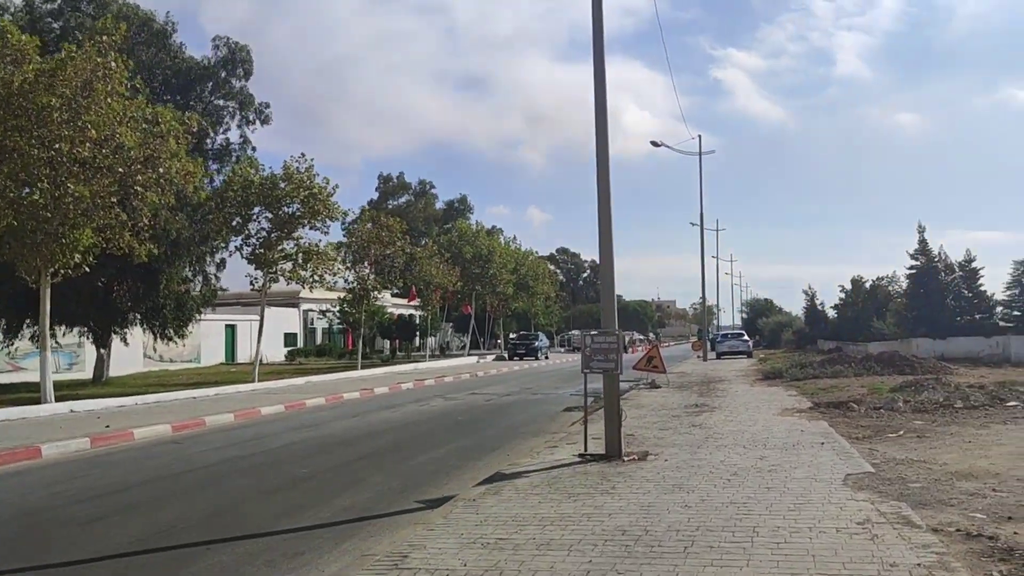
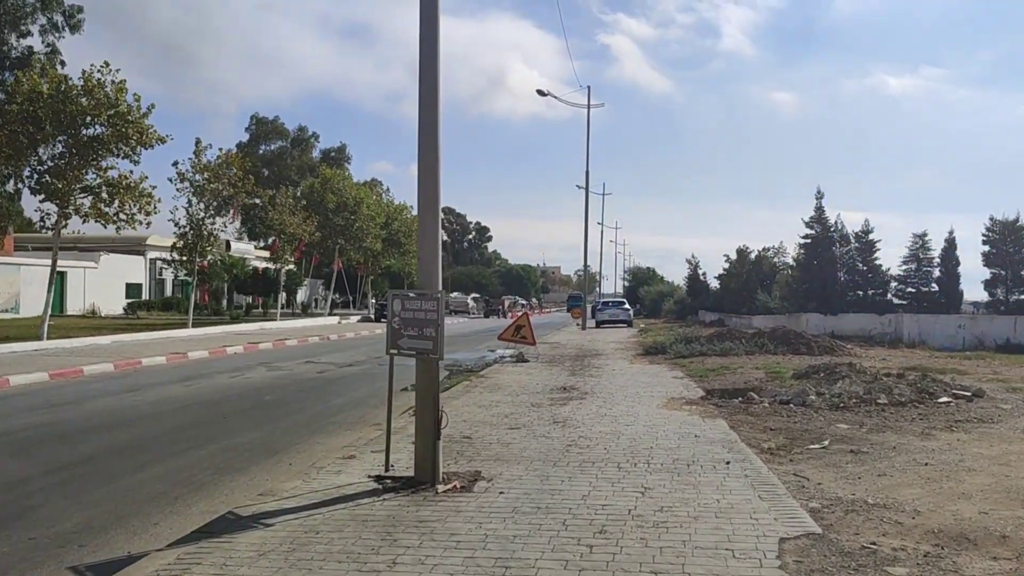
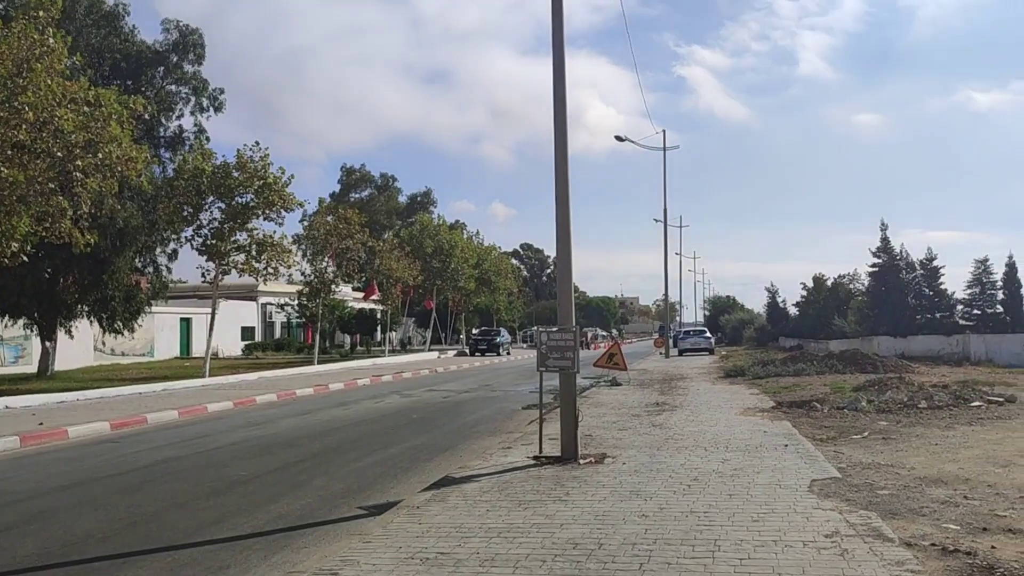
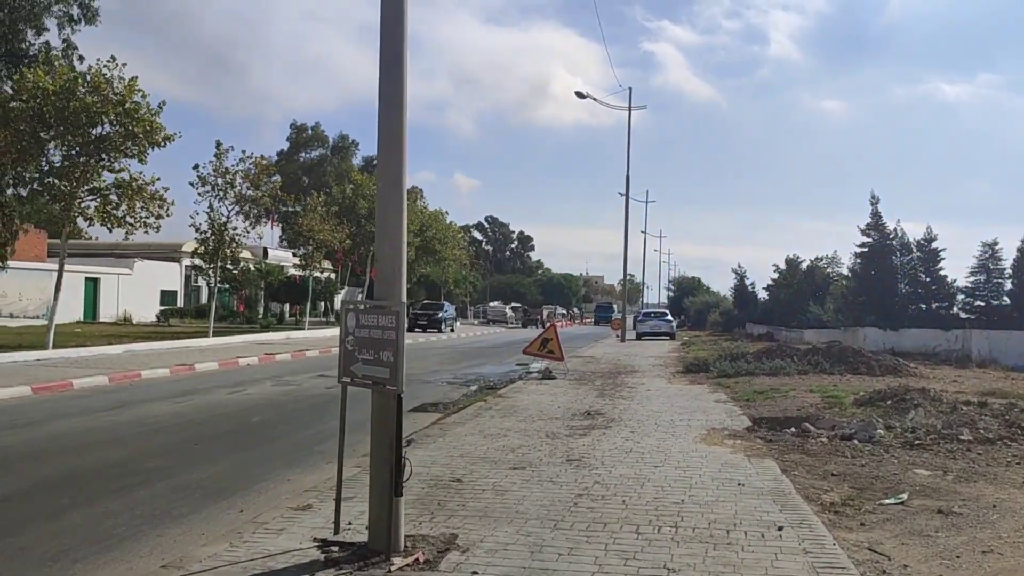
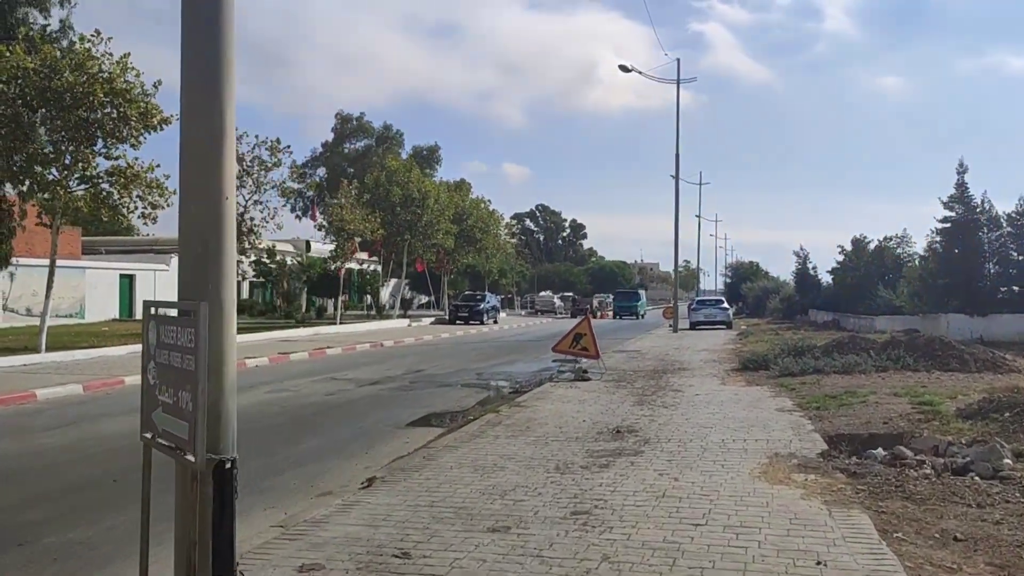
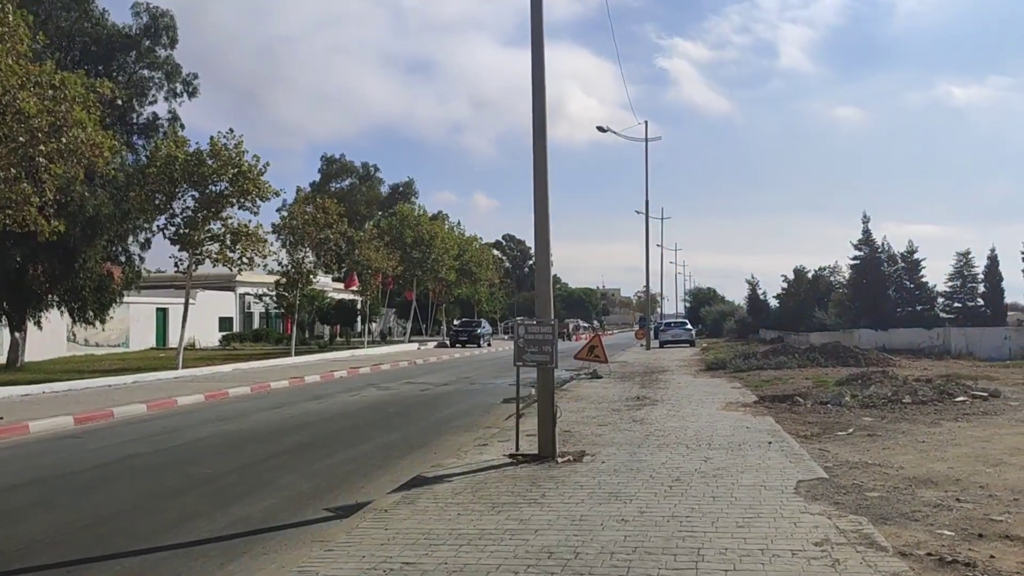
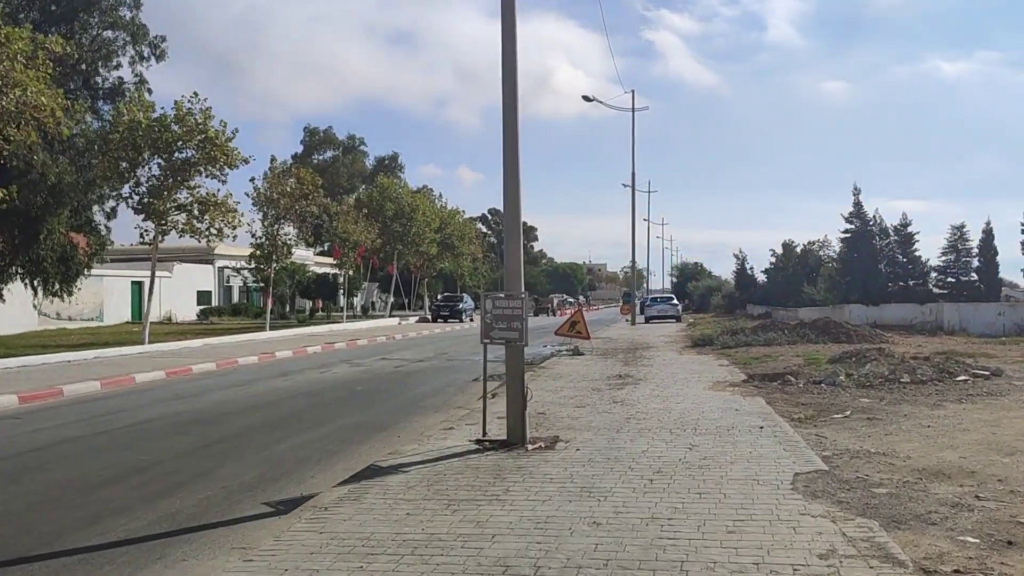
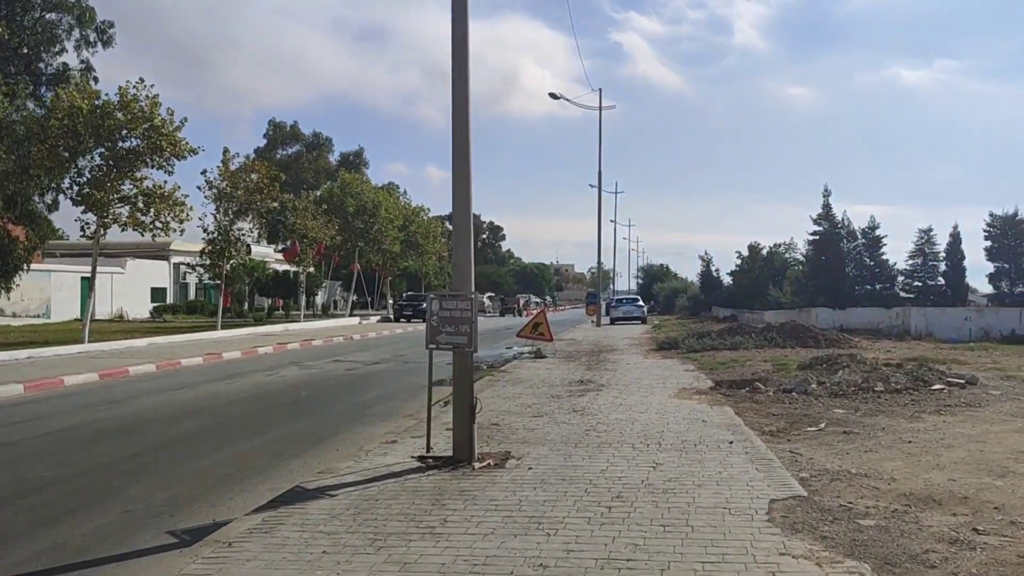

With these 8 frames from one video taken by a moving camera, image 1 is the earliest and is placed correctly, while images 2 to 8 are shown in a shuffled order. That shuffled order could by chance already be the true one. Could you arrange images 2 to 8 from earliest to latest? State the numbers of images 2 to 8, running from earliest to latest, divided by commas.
3, 6, 7, 8, 2, 4, 5
